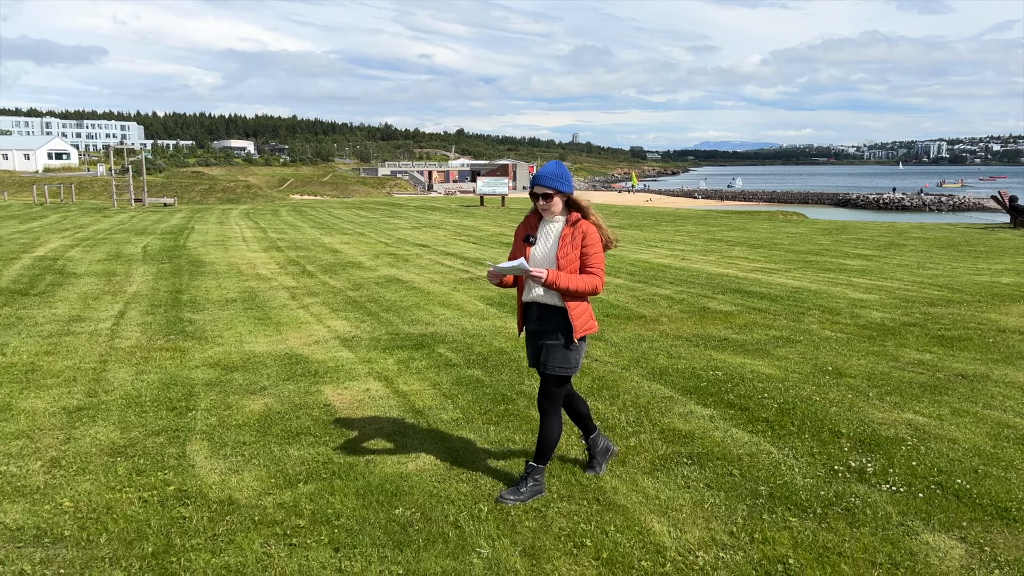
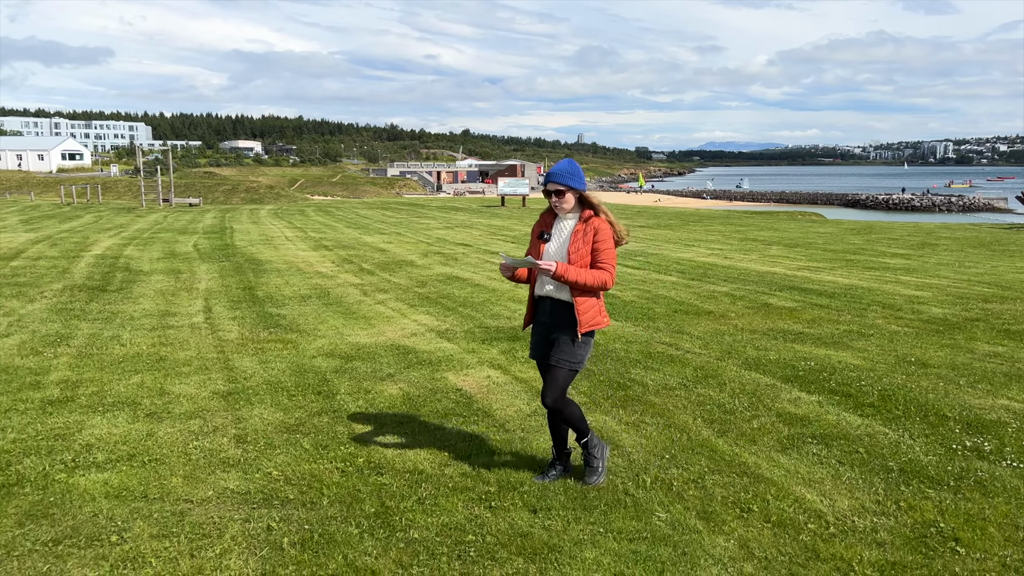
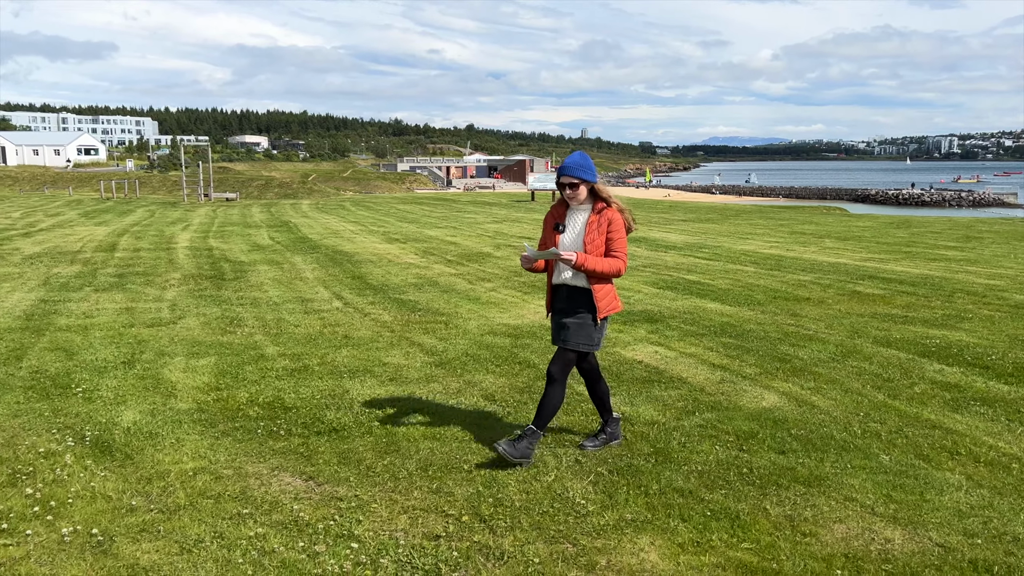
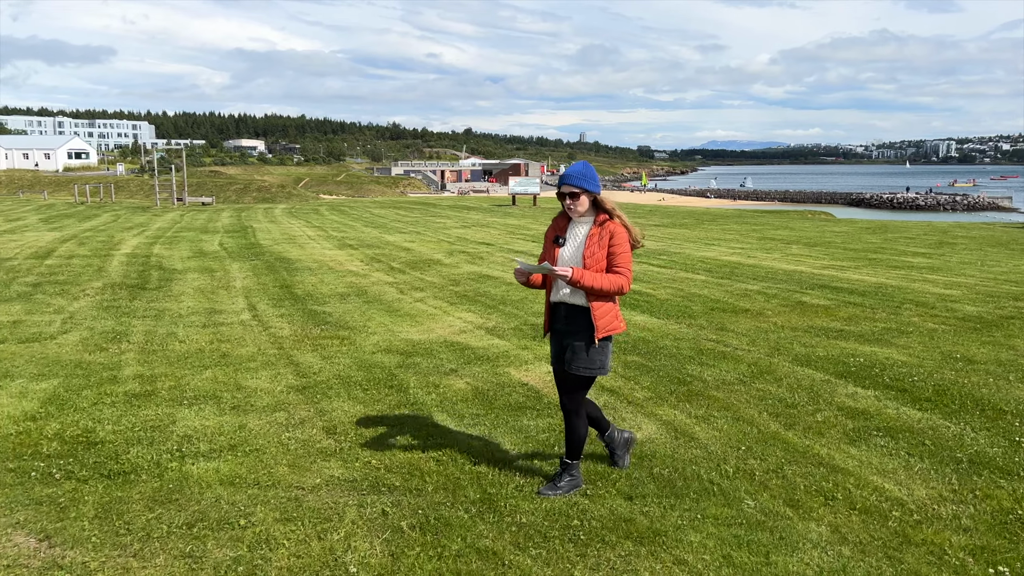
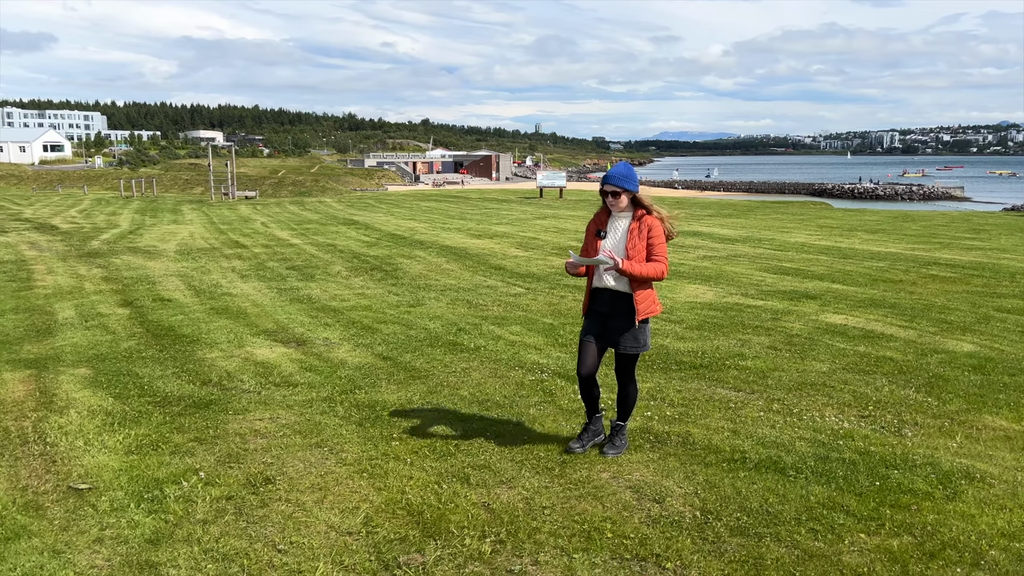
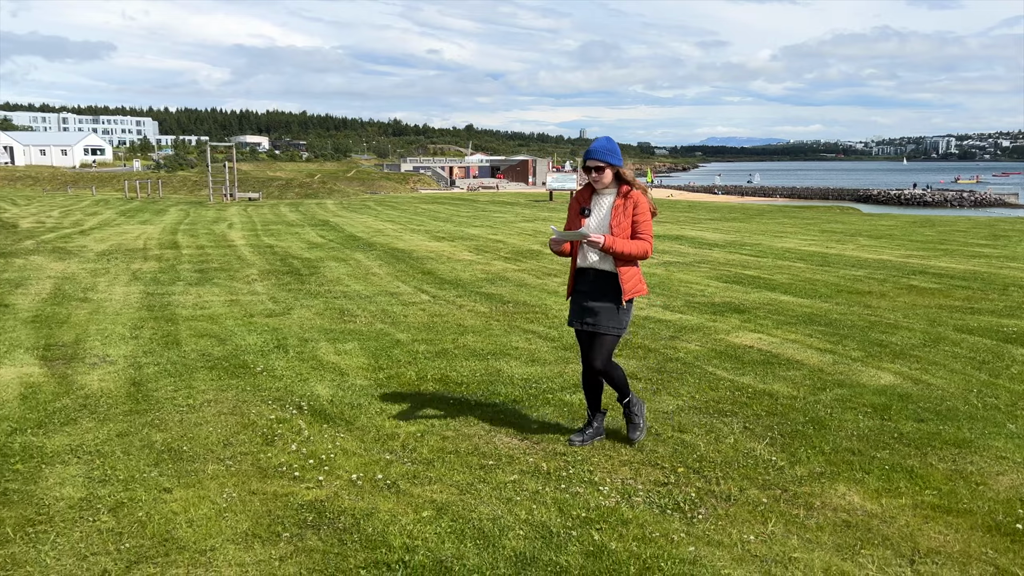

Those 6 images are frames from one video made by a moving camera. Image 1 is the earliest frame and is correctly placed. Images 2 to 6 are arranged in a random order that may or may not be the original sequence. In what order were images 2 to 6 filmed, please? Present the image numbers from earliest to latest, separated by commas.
2, 4, 3, 6, 5
